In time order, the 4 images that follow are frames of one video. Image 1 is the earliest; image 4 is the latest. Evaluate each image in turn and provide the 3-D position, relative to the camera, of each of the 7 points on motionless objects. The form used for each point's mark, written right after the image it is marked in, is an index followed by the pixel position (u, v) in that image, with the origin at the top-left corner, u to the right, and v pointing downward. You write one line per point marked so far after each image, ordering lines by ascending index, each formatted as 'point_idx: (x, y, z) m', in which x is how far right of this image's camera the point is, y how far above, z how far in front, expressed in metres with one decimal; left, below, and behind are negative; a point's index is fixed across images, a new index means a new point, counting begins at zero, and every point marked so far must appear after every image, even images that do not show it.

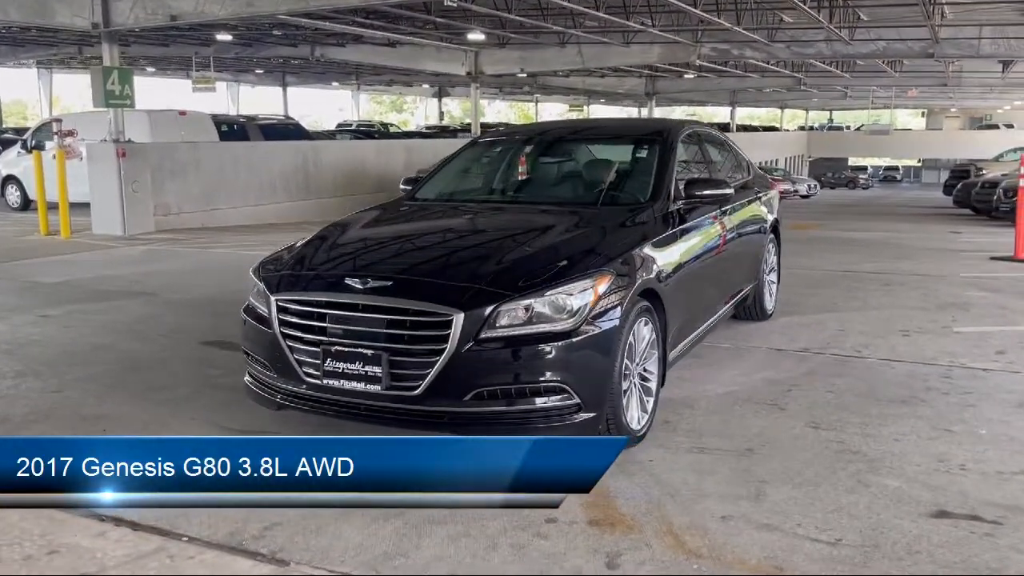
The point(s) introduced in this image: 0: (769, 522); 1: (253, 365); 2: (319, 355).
0: (+1.0, -0.9, +3.3) m
1: (-1.3, -0.4, +4.3) m
2: (-0.8, -0.3, +3.8) m
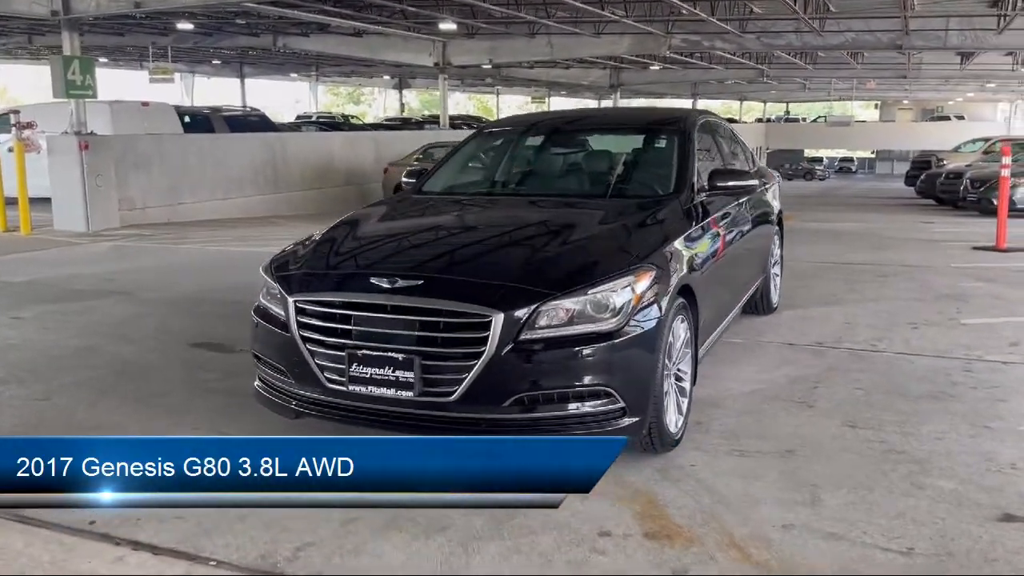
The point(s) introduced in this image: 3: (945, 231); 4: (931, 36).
0: (+1.1, -0.9, +3.2) m
1: (-1.1, -0.4, +4.0) m
2: (-0.7, -0.3, +3.6) m
3: (+7.1, +0.9, +14.4) m
4: (+9.4, +5.6, +19.9) m
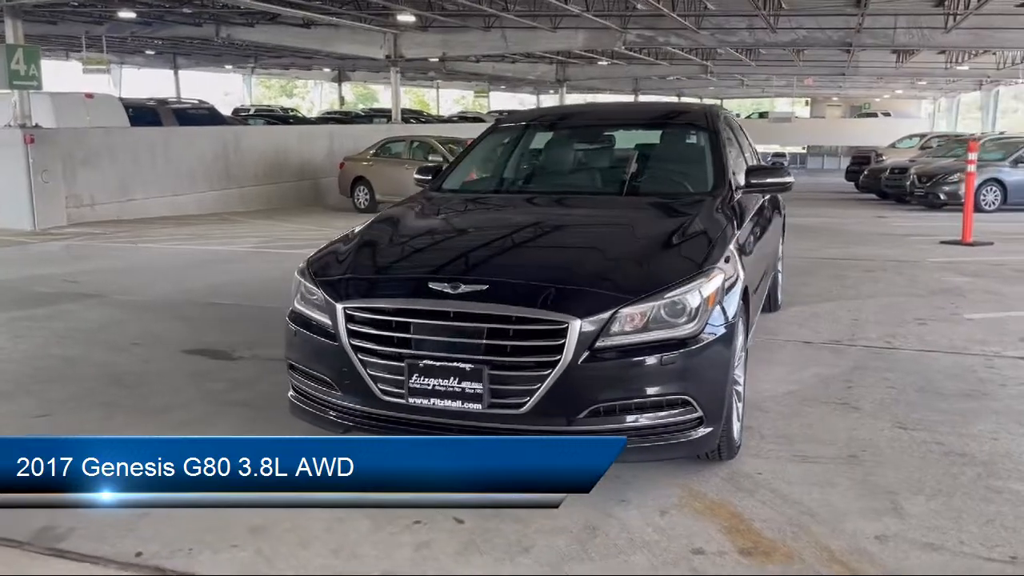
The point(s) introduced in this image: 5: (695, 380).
0: (+1.4, -0.9, +3.1) m
1: (-0.9, -0.4, +3.8) m
2: (-0.4, -0.3, +3.4) m
3: (+6.5, +1.0, +14.7) m
4: (+8.4, +5.8, +20.3) m
5: (+0.7, -0.3, +3.3) m
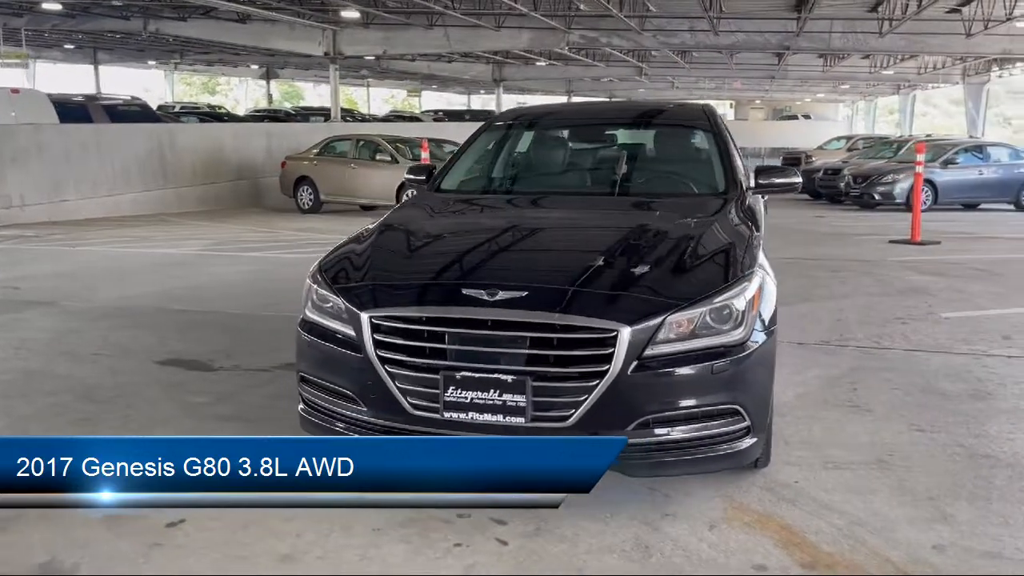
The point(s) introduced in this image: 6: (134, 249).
0: (+1.6, -0.9, +3.0) m
1: (-0.8, -0.4, +3.5) m
2: (-0.3, -0.3, +3.2) m
3: (+5.7, +1.1, +15.1) m
4: (+7.1, +5.8, +20.7) m
5: (+0.8, -0.4, +3.2) m
6: (-4.5, +0.5, +10.7) m
